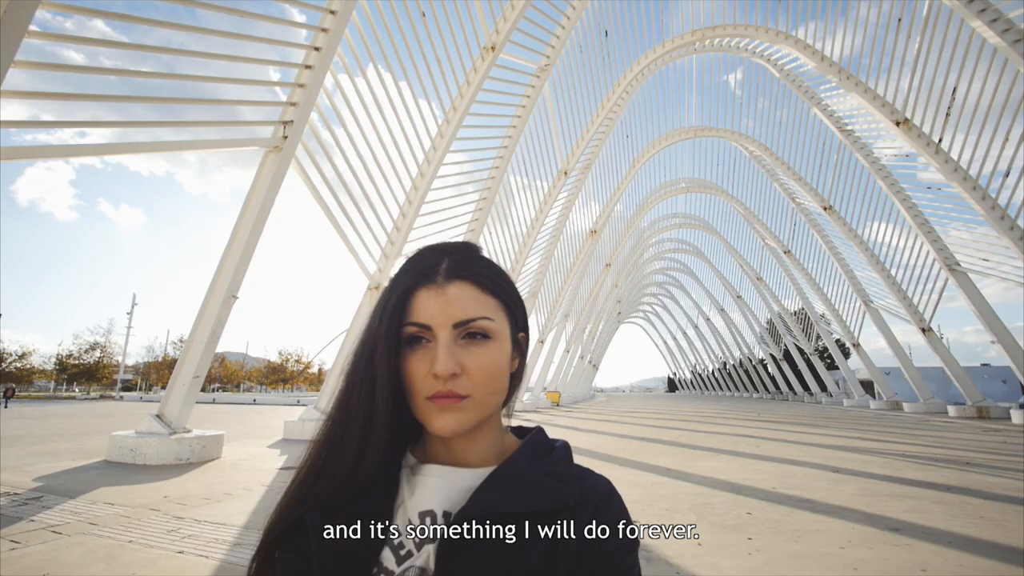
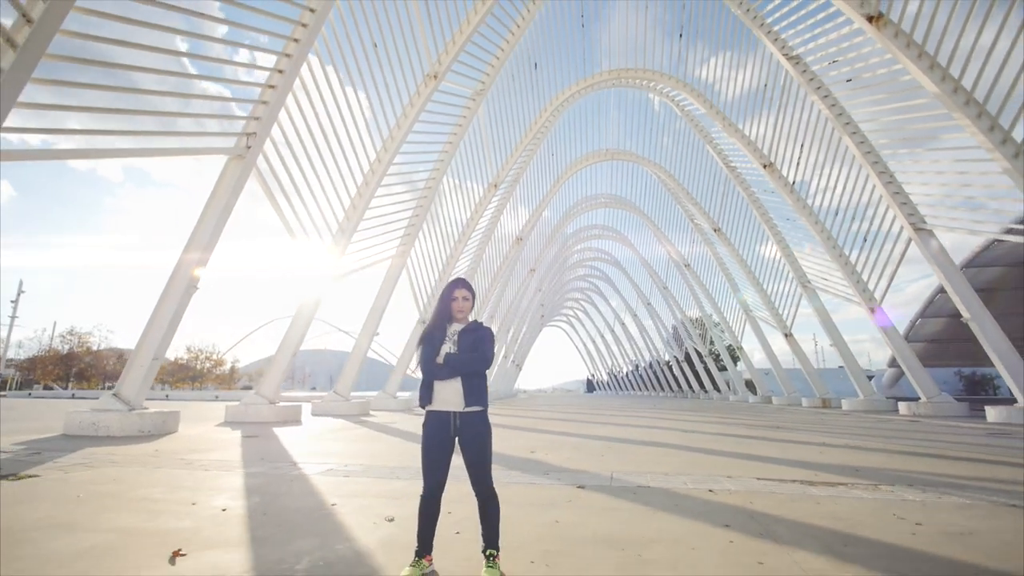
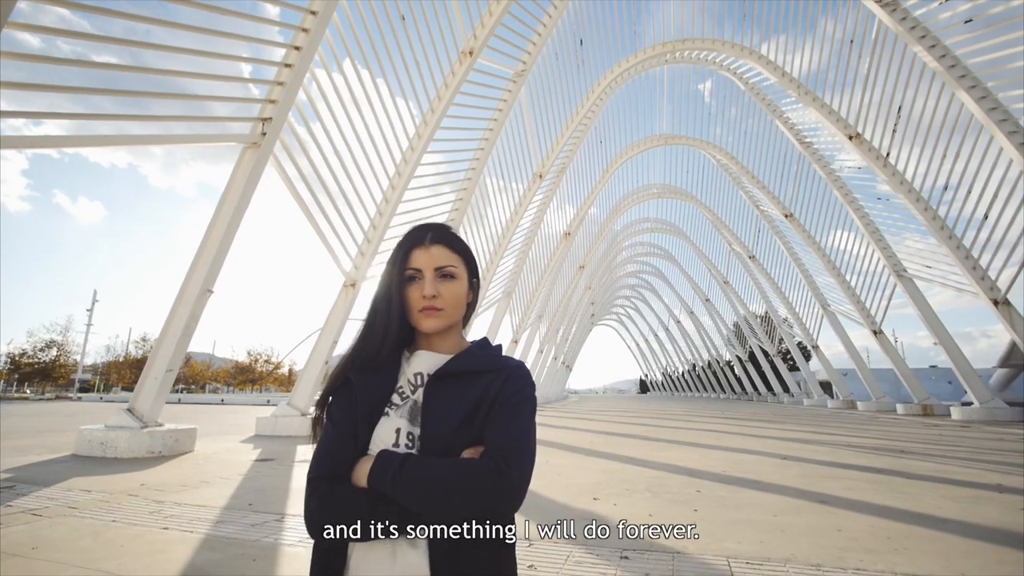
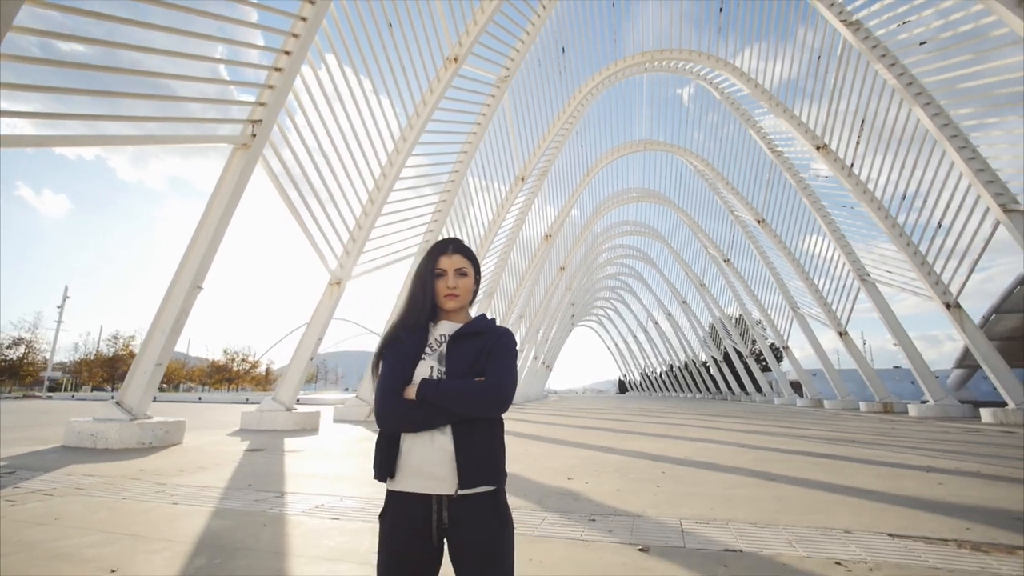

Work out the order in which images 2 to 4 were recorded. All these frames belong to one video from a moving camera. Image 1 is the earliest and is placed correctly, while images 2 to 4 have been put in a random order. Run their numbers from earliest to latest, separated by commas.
3, 4, 2
